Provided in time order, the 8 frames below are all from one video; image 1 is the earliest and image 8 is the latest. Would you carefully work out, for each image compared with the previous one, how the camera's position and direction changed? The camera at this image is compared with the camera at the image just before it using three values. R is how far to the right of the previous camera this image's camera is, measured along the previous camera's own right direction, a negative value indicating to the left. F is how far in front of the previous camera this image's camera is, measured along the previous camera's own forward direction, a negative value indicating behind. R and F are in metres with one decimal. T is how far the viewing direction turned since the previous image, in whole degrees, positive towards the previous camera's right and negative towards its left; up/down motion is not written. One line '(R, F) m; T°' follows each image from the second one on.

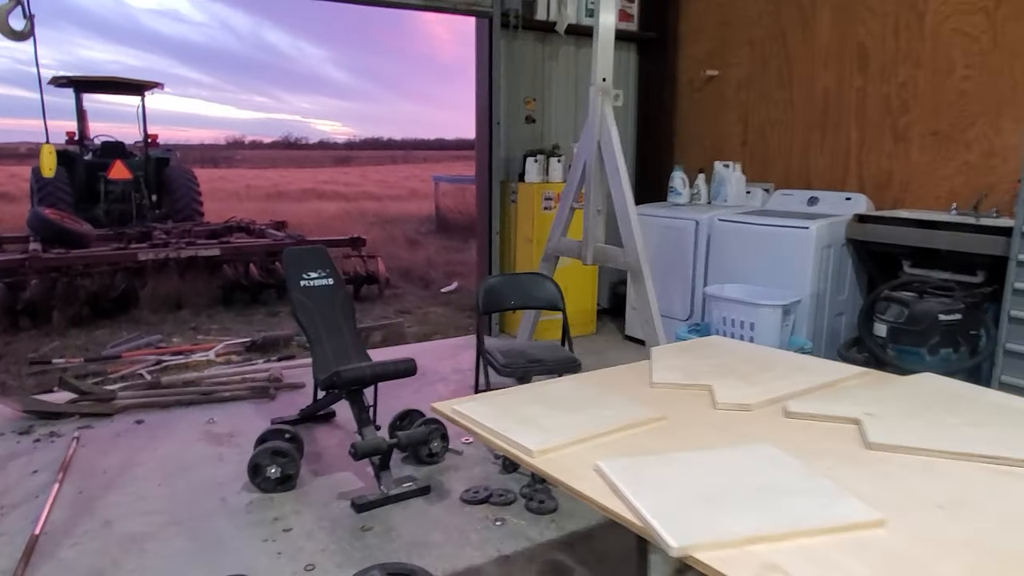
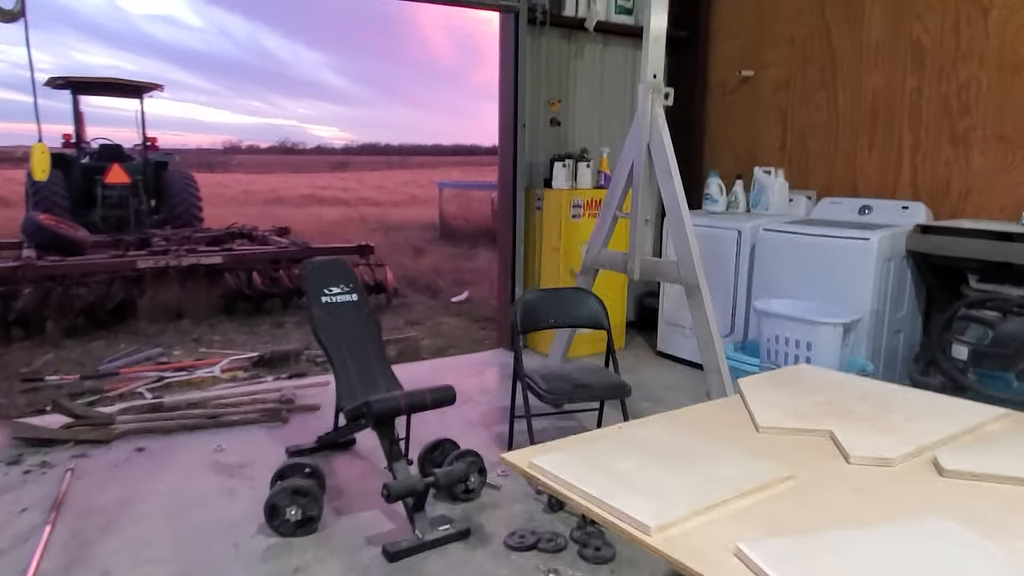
(-0.2, +0.3) m; 0°
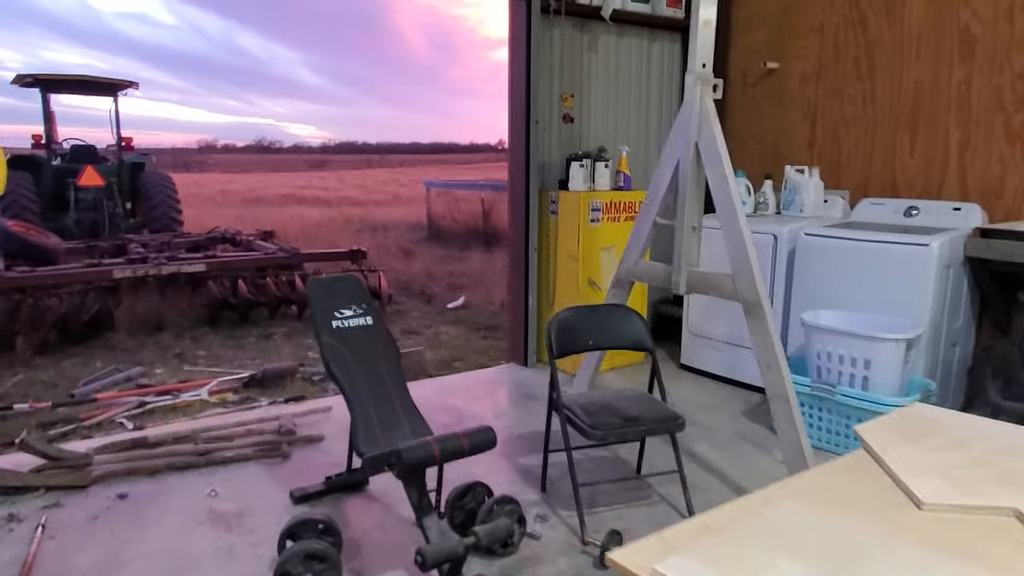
(-0.2, +0.3) m; +1°
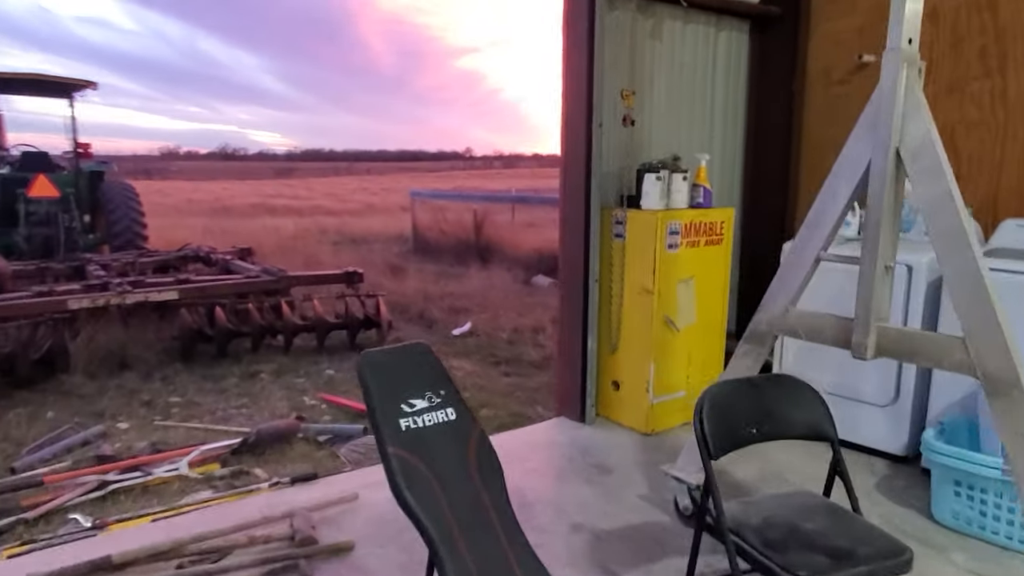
(-0.4, +0.7) m; +2°
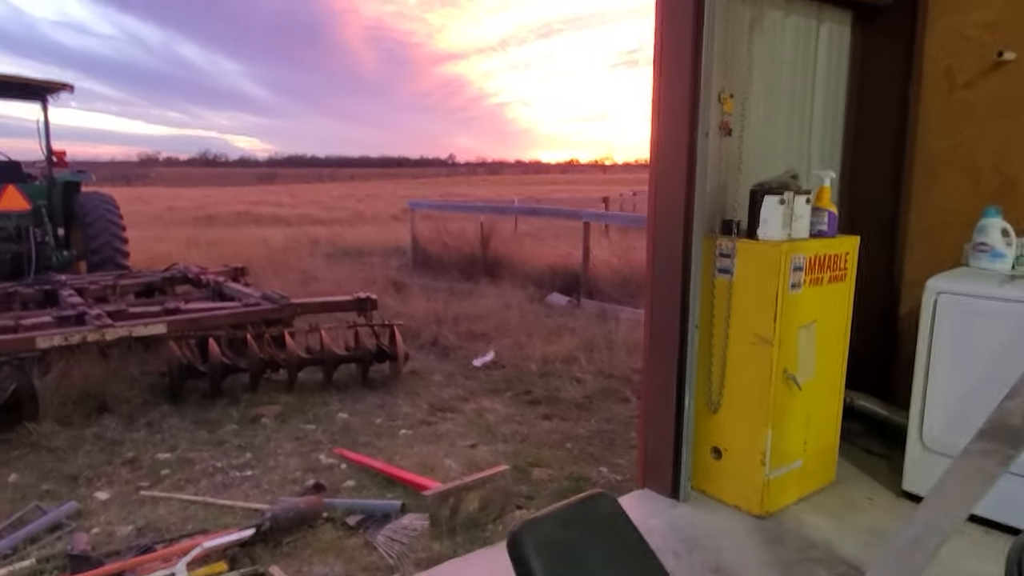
(-0.3, +0.6) m; +1°
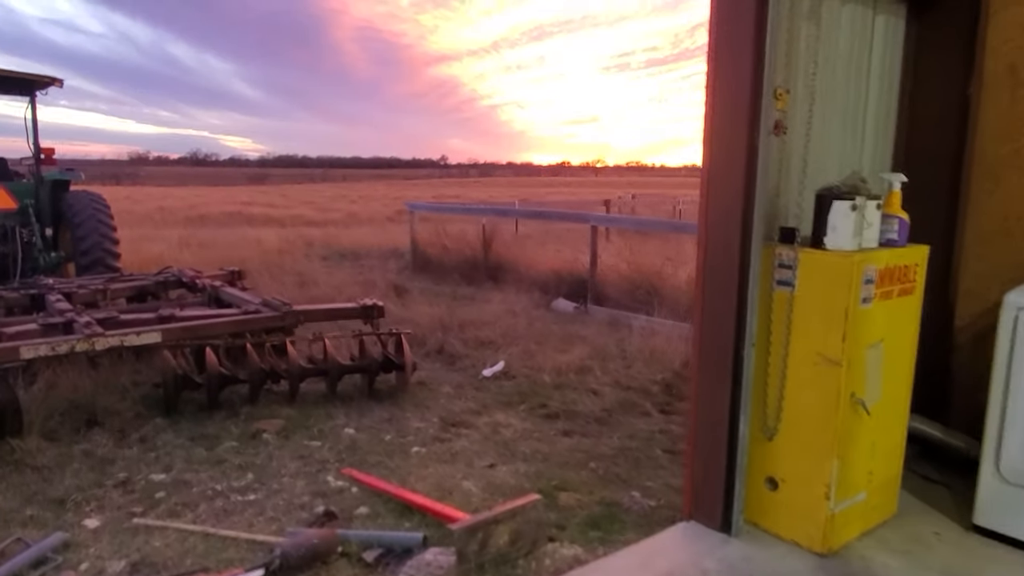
(-0.1, +0.3) m; +1°
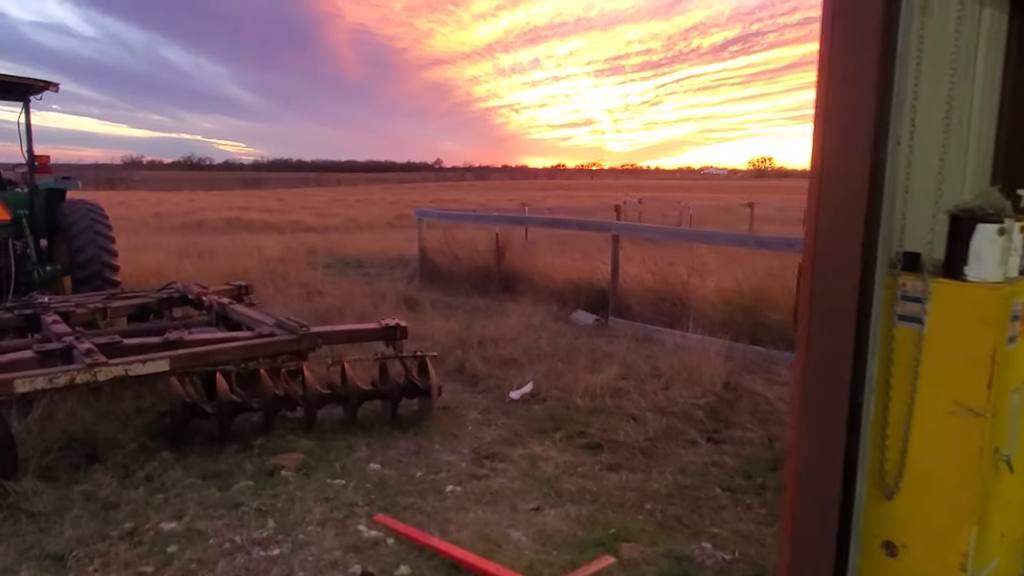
(-0.2, +0.3) m; 0°
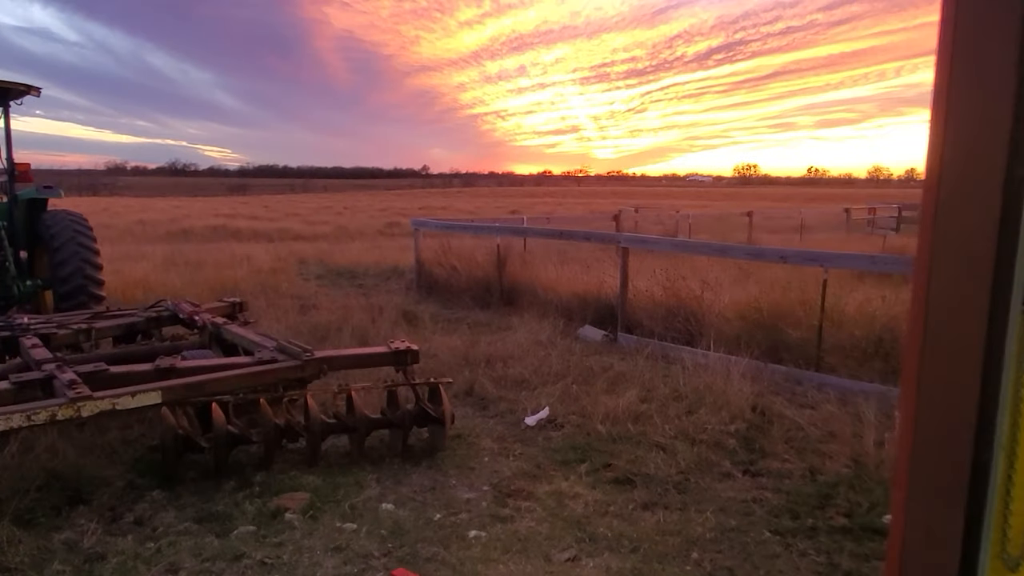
(-0.2, +0.3) m; +1°
